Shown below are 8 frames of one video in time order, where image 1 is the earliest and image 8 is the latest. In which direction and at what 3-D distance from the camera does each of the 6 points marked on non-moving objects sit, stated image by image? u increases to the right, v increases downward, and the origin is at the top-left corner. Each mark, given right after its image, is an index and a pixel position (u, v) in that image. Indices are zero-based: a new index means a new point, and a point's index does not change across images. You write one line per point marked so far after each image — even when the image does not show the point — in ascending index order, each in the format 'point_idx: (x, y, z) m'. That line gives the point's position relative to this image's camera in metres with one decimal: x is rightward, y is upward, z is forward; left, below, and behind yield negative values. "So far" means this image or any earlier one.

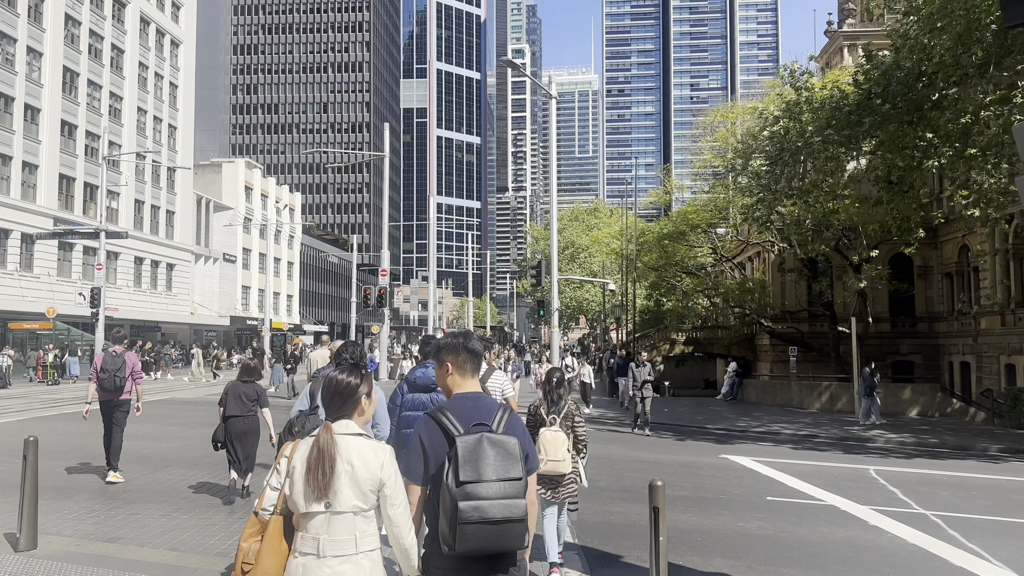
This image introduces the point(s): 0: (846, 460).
0: (+5.5, -2.8, +13.1) m
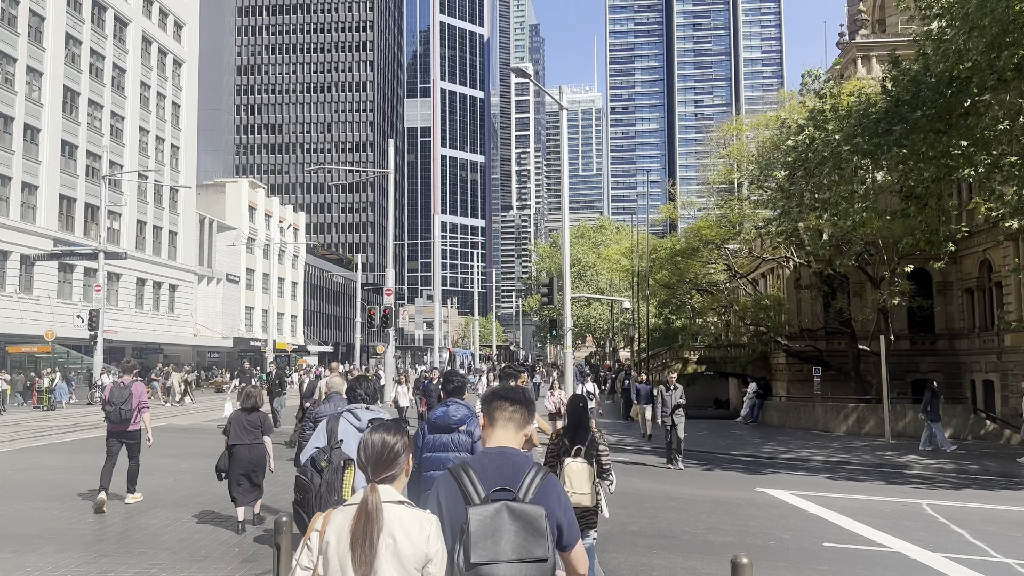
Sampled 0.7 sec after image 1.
0: (+5.7, -3.1, +12.1) m
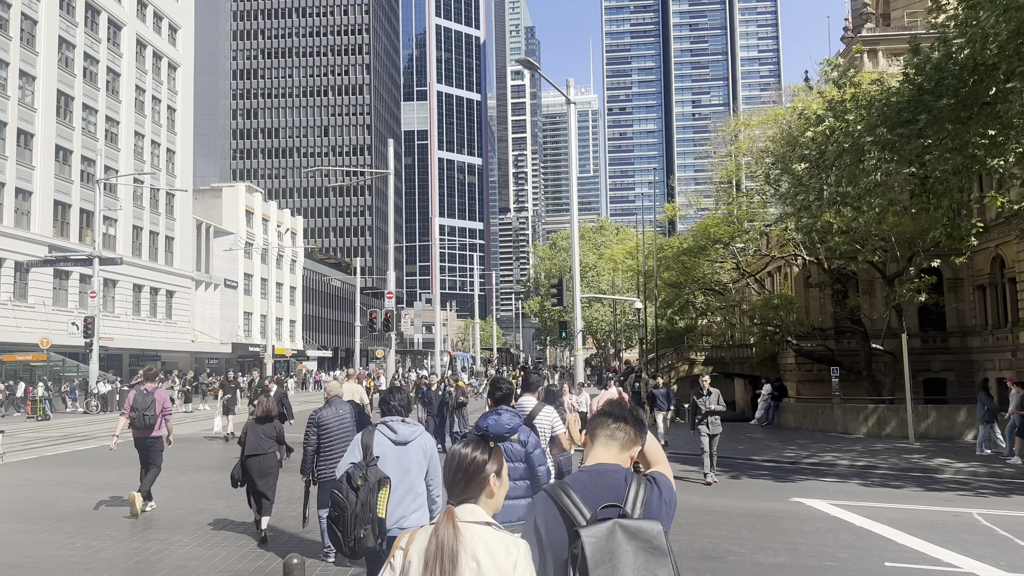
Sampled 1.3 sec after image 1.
0: (+6.0, -3.0, +11.4) m
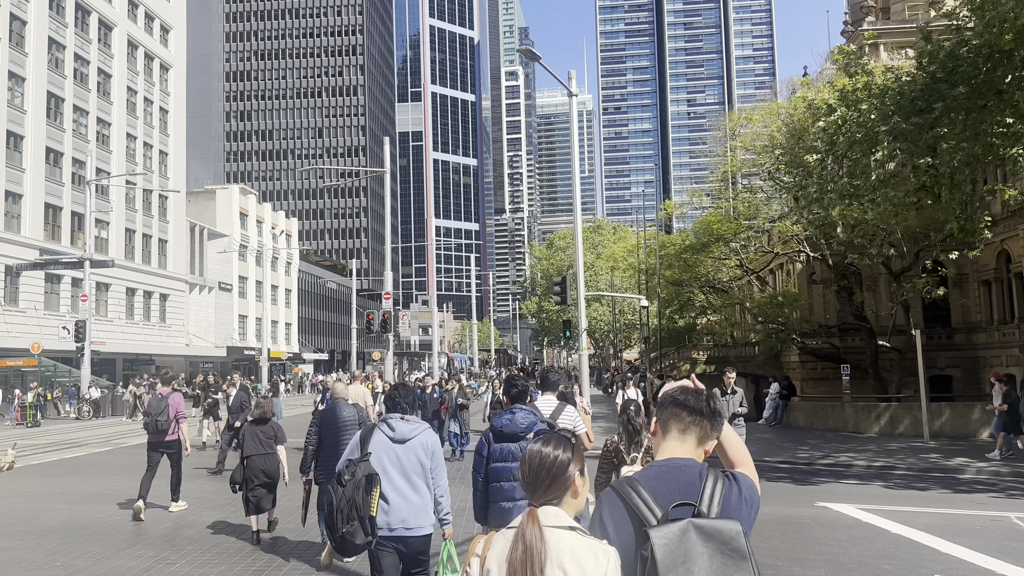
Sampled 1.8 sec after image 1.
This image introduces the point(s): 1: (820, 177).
0: (+6.1, -2.9, +10.9) m
1: (+7.6, +2.8, +19.9) m
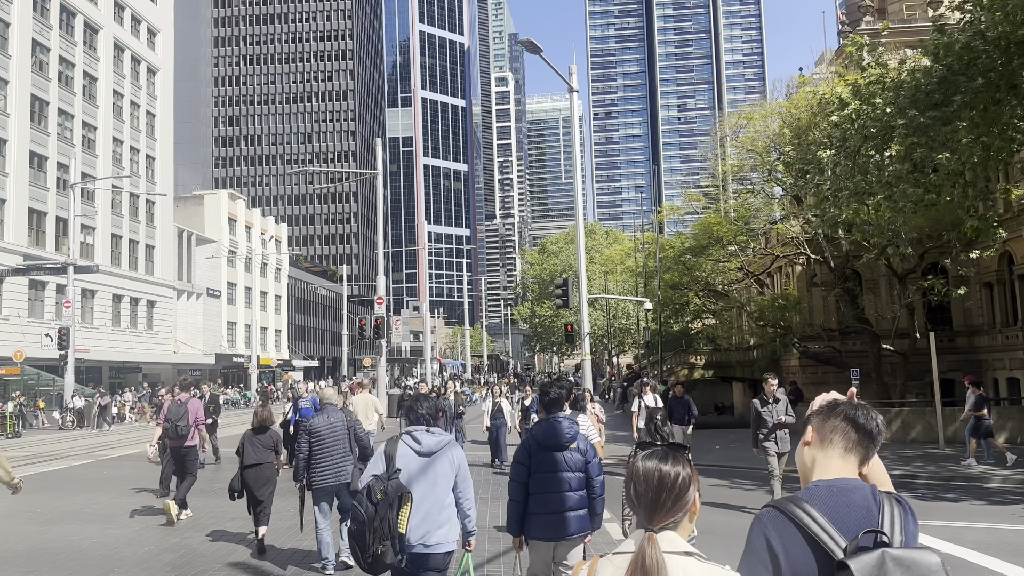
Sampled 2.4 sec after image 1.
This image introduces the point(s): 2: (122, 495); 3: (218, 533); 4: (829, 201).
0: (+6.2, -2.9, +10.2) m
1: (+7.6, +2.7, +19.3) m
2: (-6.4, -3.4, +13.3) m
3: (-3.7, -3.1, +10.2) m
4: (+7.5, +2.1, +19.2) m
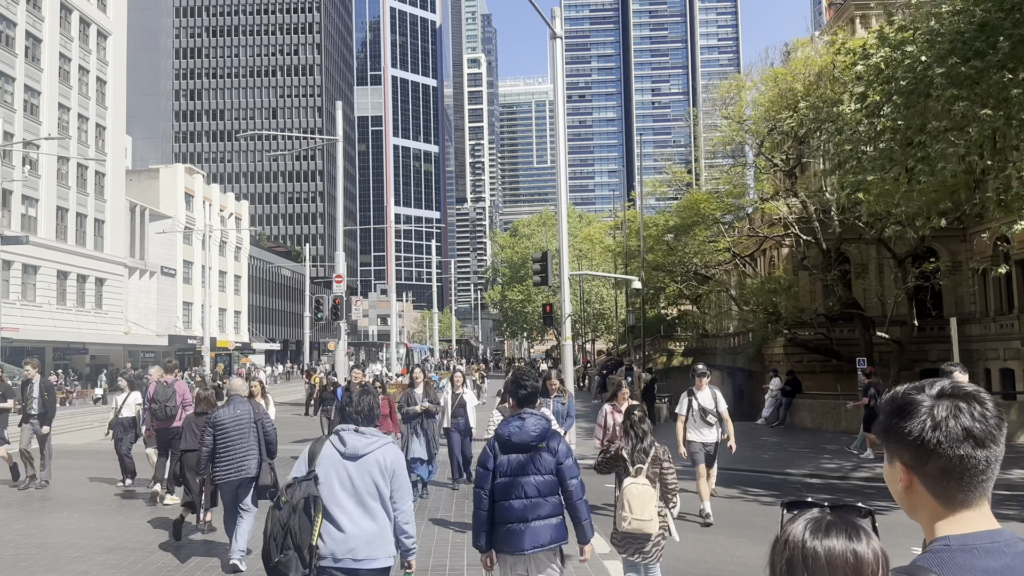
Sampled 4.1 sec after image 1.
0: (+5.9, -2.6, +8.2) m
1: (+7.0, +3.2, +17.2) m
2: (-6.9, -2.8, +10.8) m
3: (-4.0, -2.7, +7.8) m
4: (+6.9, +2.5, +17.1) m
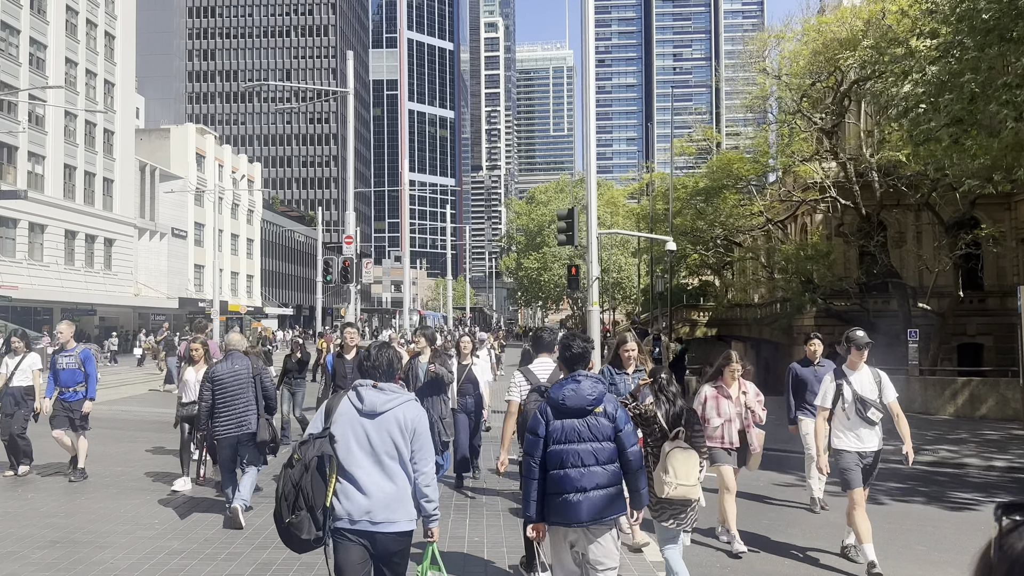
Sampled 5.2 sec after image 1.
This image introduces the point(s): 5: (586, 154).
0: (+6.1, -2.2, +6.7) m
1: (+7.5, +3.9, +15.5) m
2: (-6.6, -2.2, +9.6) m
3: (-3.8, -2.2, +6.5) m
4: (+7.4, +3.2, +15.4) m
5: (+1.6, +3.3, +19.2) m
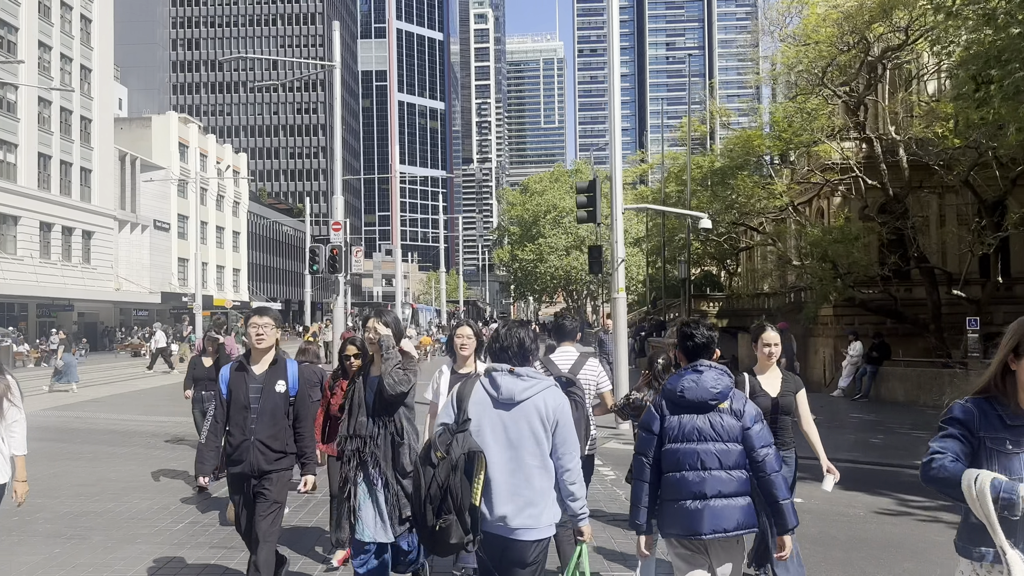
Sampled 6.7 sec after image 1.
0: (+6.4, -2.0, +4.8) m
1: (+7.7, +4.2, +13.6) m
2: (-6.3, -2.0, +7.5) m
3: (-3.5, -2.0, +4.5) m
4: (+7.6, +3.5, +13.5) m
5: (+1.7, +3.6, +17.2) m
